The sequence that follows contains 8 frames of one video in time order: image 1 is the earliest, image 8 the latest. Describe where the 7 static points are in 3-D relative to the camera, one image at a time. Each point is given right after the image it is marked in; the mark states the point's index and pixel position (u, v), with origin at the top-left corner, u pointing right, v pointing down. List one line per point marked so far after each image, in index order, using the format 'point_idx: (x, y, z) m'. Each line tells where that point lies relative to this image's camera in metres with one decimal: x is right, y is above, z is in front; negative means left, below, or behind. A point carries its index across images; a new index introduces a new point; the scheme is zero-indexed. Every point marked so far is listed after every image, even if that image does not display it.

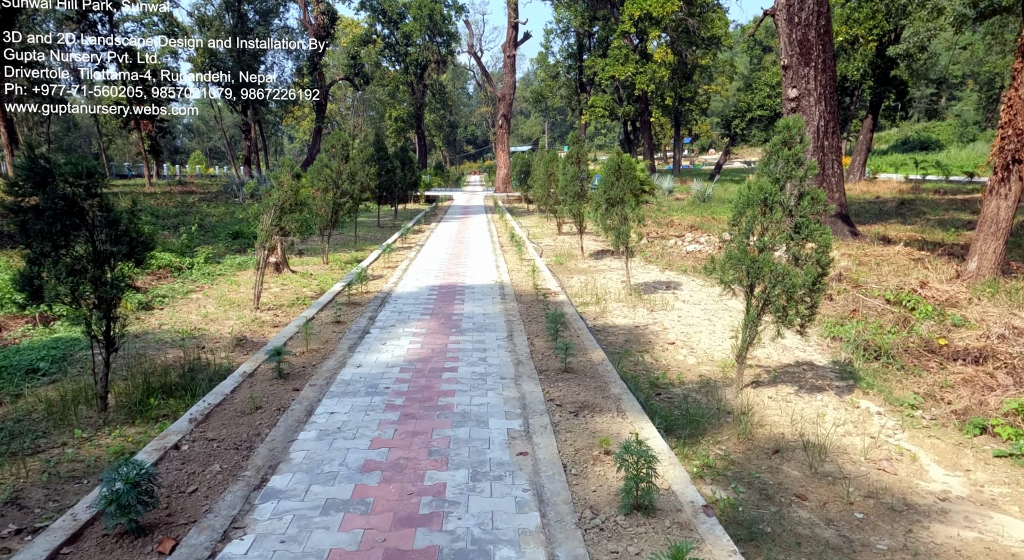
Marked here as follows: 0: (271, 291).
0: (-3.3, -0.2, +9.7) m
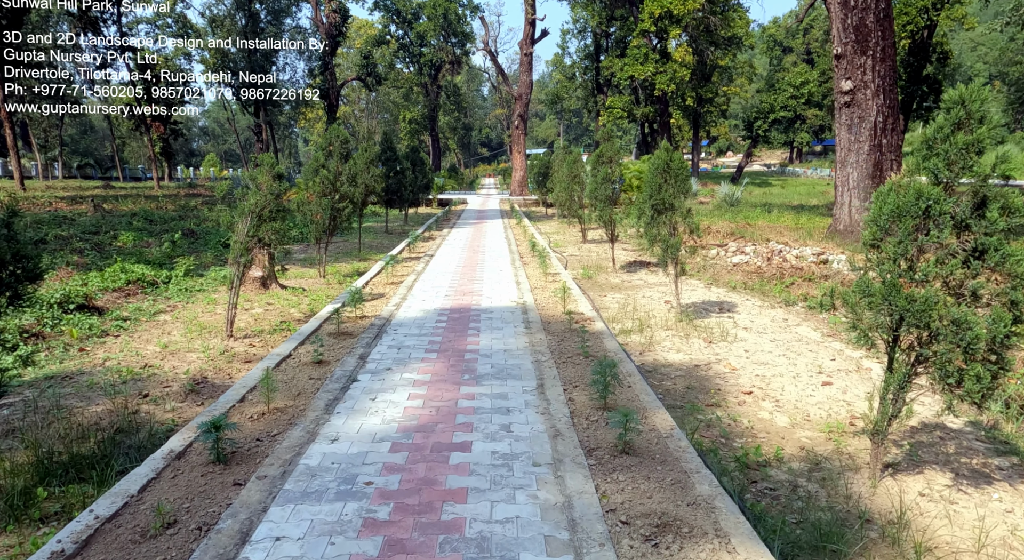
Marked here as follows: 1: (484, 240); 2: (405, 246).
0: (-3.0, -0.4, +8.2) m
1: (-0.6, +0.9, +15.3) m
2: (-2.1, +0.6, +13.4) m
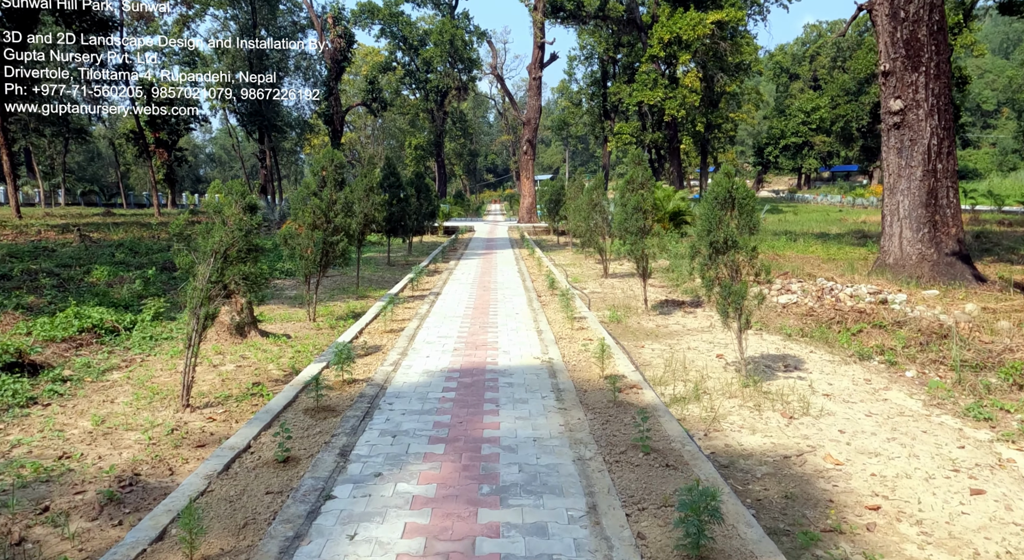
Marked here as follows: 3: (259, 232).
0: (-2.8, -0.9, +6.8) m
1: (-0.4, +0.1, +13.9) m
2: (-1.8, -0.1, +12.0) m
3: (-2.3, +0.4, +6.4) m
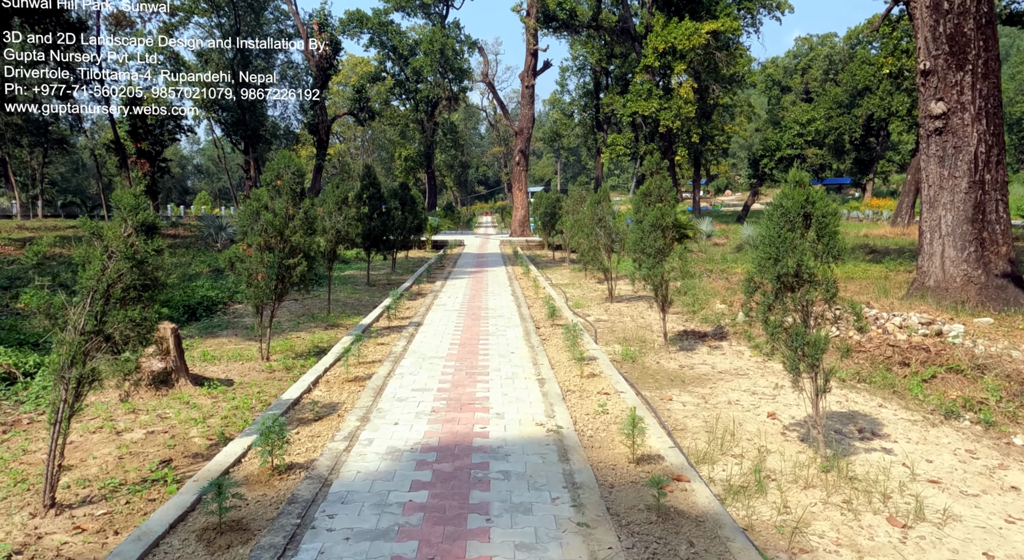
0: (-2.9, -1.2, +5.1) m
1: (-0.5, -0.3, +12.3) m
2: (-1.9, -0.4, +10.4) m
3: (-2.3, +0.2, +4.8) m
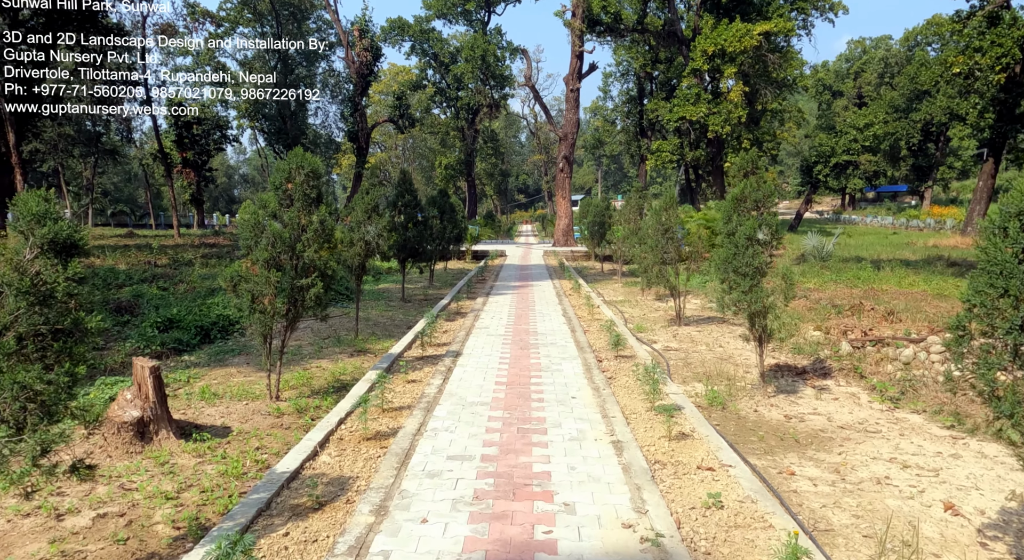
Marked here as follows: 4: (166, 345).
0: (-2.5, -1.4, +3.8) m
1: (+0.3, -0.6, +10.9) m
2: (-1.2, -0.7, +9.0) m
3: (-2.0, 0.0, +3.4) m
4: (-4.6, -0.9, +9.4) m
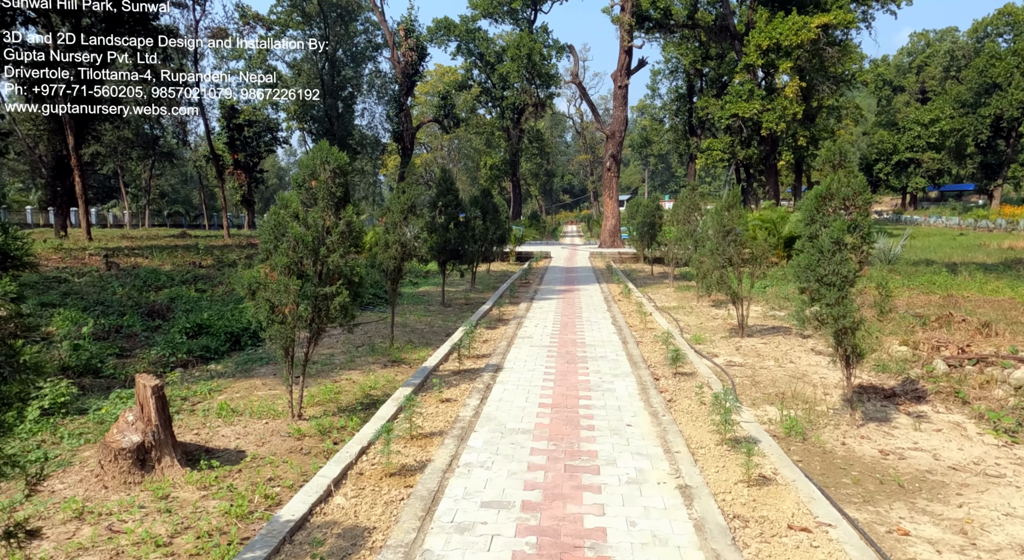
0: (-2.3, -1.5, +3.2) m
1: (+1.0, -0.7, +10.1) m
2: (-0.7, -0.8, +8.3) m
3: (-1.8, -0.1, +2.8) m
4: (-4.1, -0.9, +8.9) m
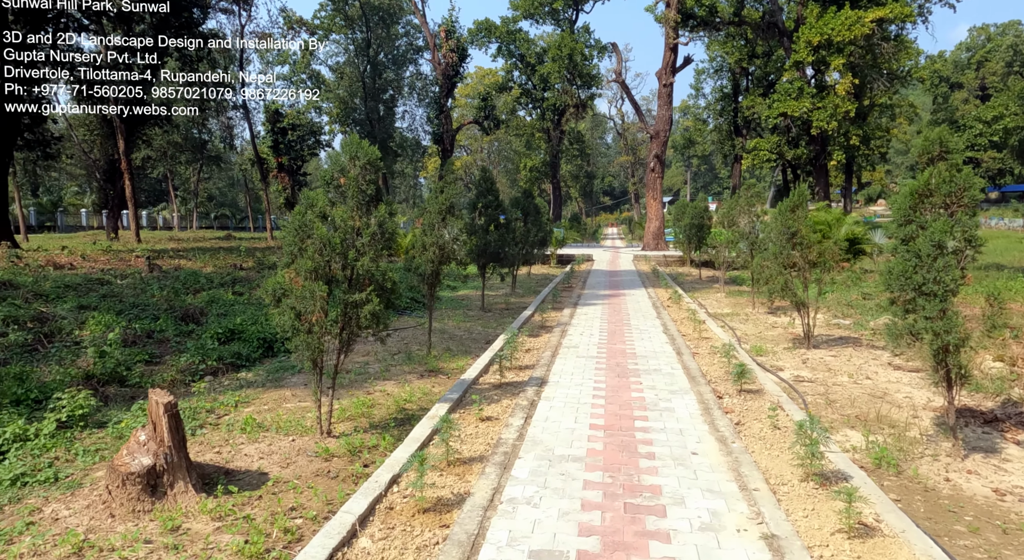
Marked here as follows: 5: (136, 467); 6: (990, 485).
0: (-2.1, -1.5, +2.7) m
1: (+1.6, -0.7, +9.4) m
2: (-0.2, -0.8, +7.7) m
3: (-1.6, -0.1, +2.3) m
4: (-3.5, -1.0, +8.6) m
5: (-2.3, -1.1, +4.3) m
6: (+3.1, -1.3, +4.5) m
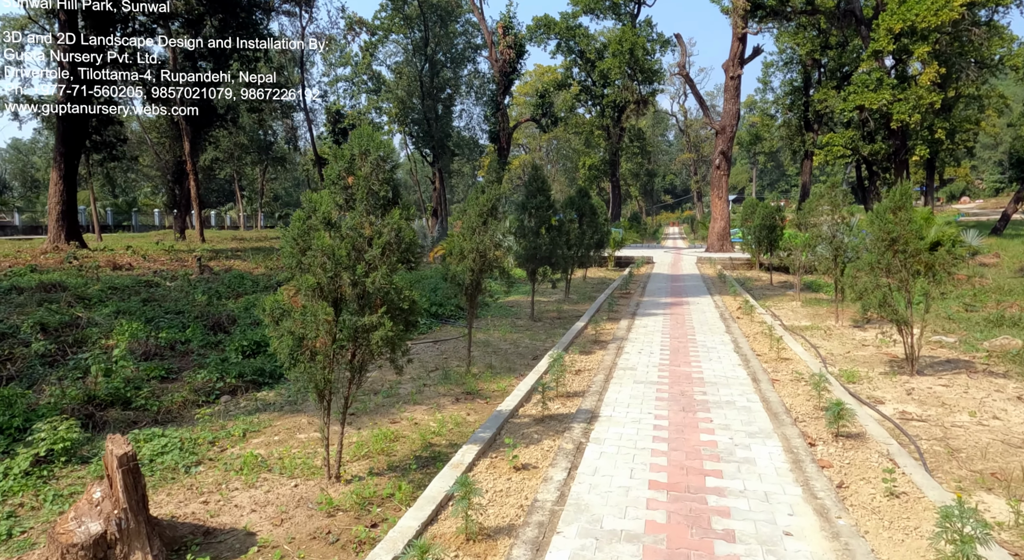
0: (-2.0, -1.6, +1.9) m
1: (+2.2, -0.9, +8.2) m
2: (+0.2, -1.0, +6.7) m
3: (-1.6, -0.3, +1.4) m
4: (-3.0, -1.1, +7.8) m
5: (-2.1, -1.2, +3.5) m
6: (+3.3, -1.5, +3.3) m
